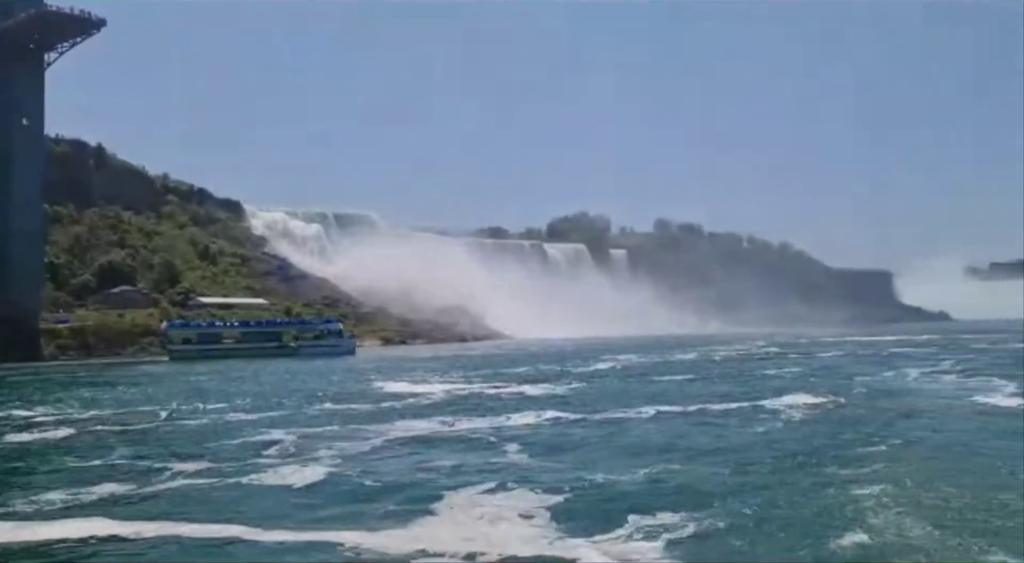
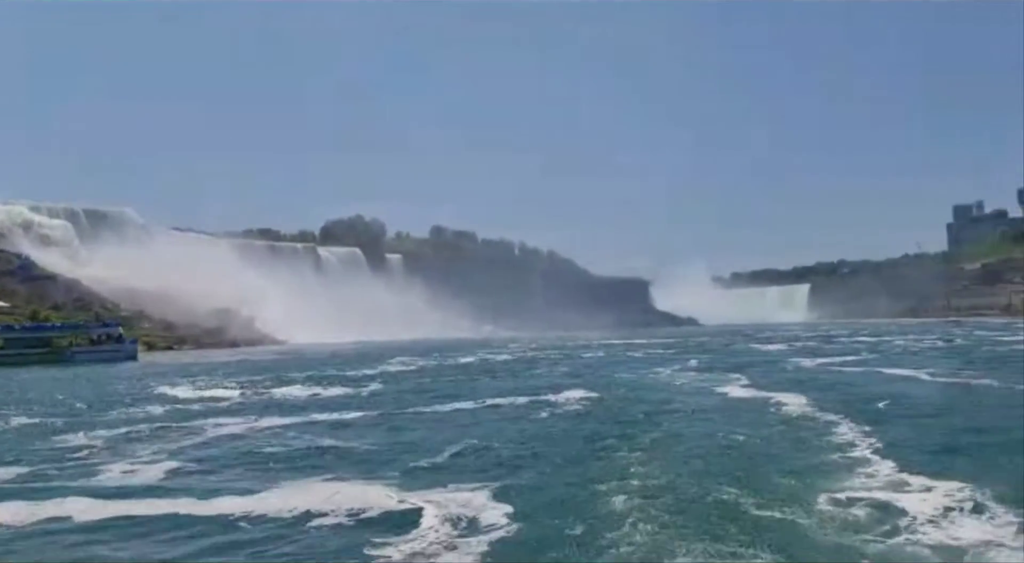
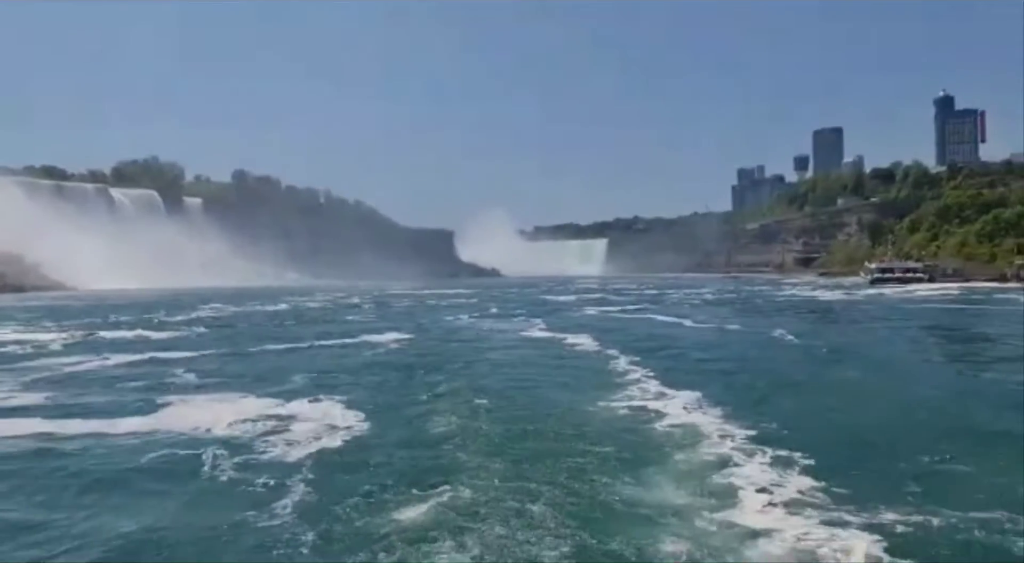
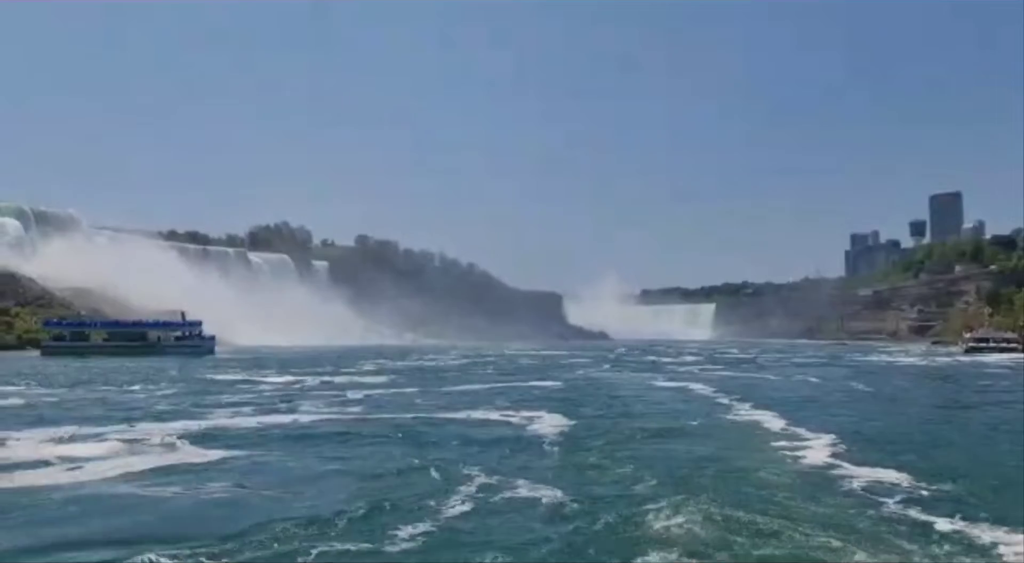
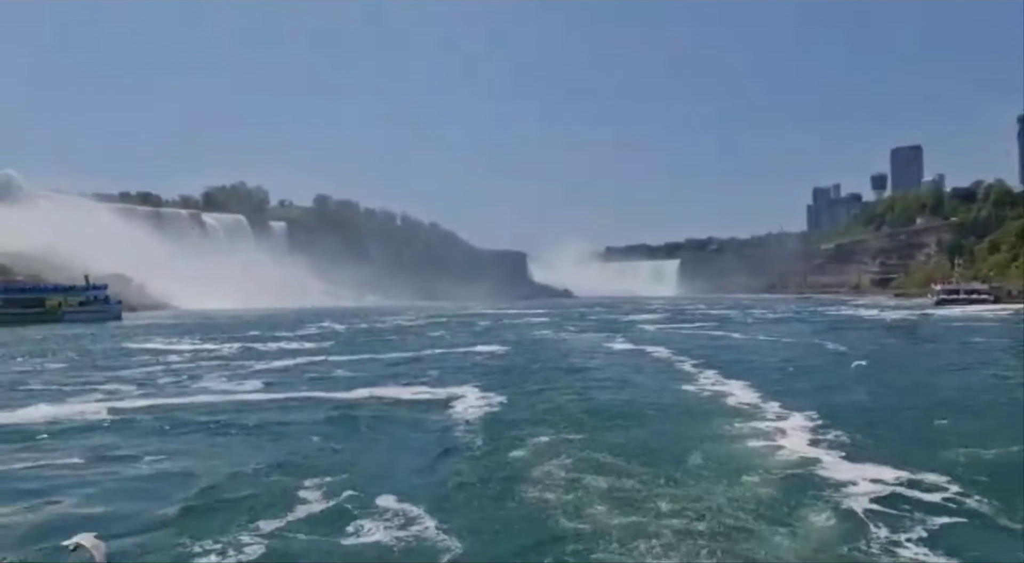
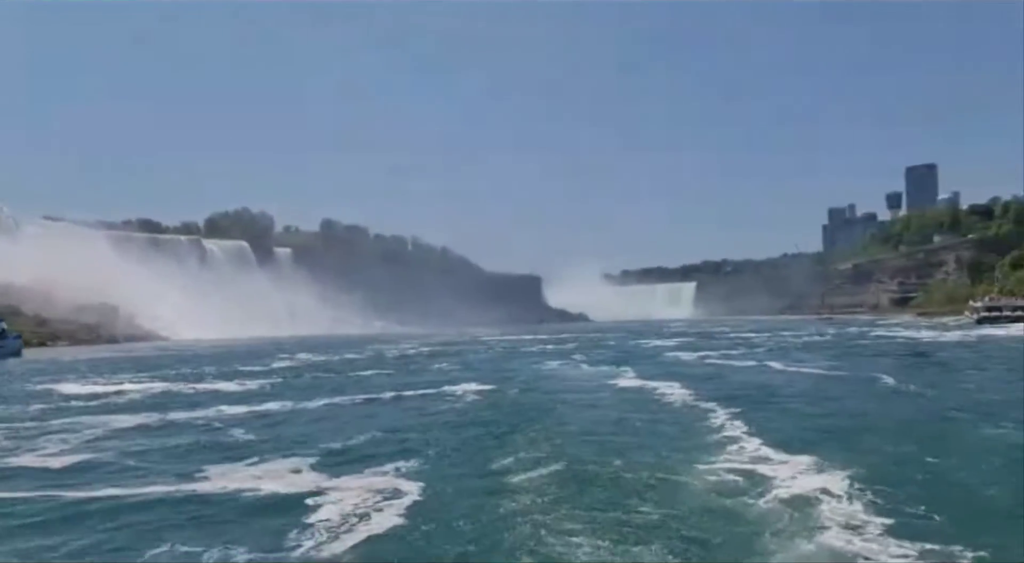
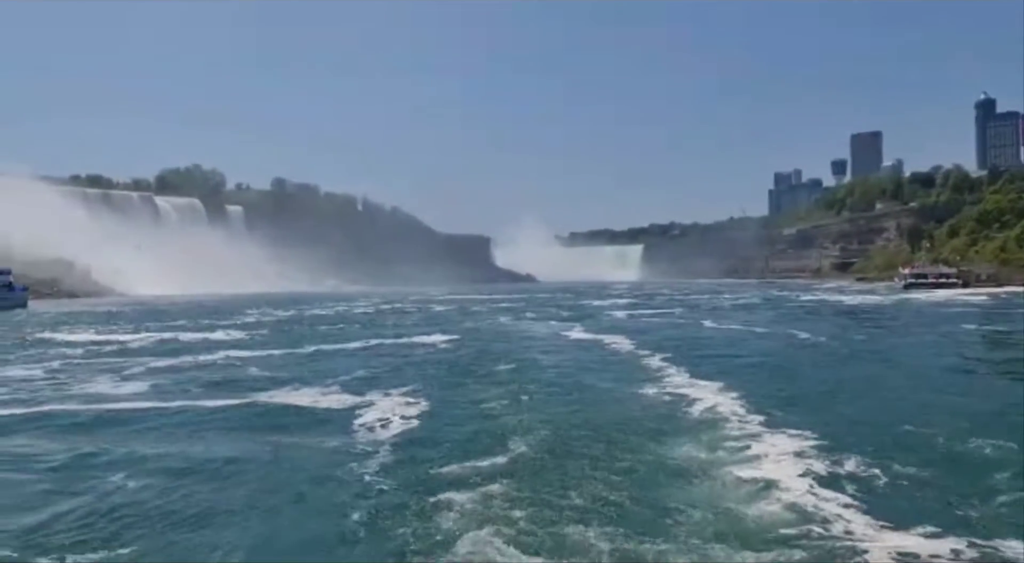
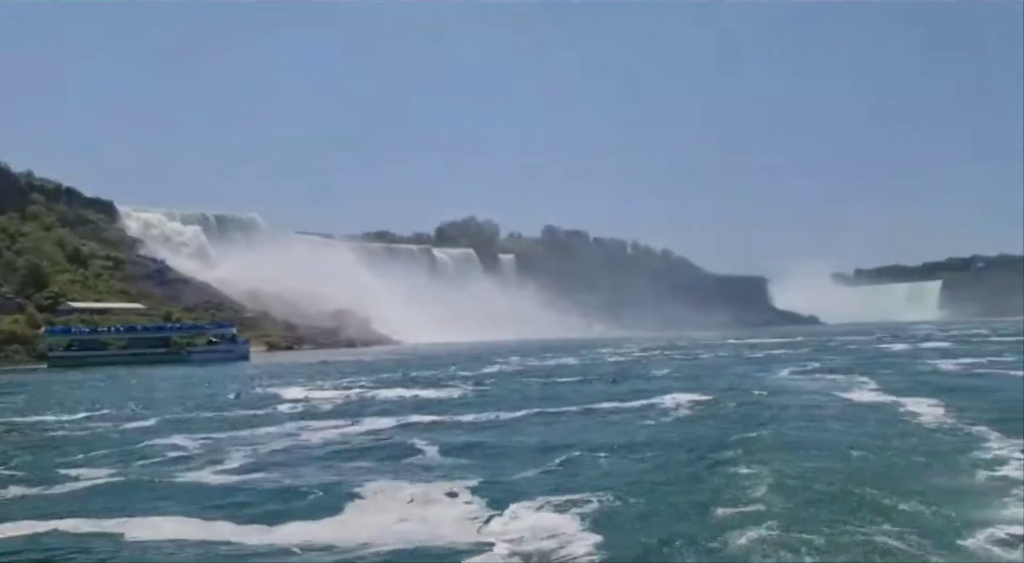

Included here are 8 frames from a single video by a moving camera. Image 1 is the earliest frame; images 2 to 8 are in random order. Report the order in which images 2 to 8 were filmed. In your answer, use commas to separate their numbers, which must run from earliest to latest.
8, 2, 6, 3, 7, 5, 4
